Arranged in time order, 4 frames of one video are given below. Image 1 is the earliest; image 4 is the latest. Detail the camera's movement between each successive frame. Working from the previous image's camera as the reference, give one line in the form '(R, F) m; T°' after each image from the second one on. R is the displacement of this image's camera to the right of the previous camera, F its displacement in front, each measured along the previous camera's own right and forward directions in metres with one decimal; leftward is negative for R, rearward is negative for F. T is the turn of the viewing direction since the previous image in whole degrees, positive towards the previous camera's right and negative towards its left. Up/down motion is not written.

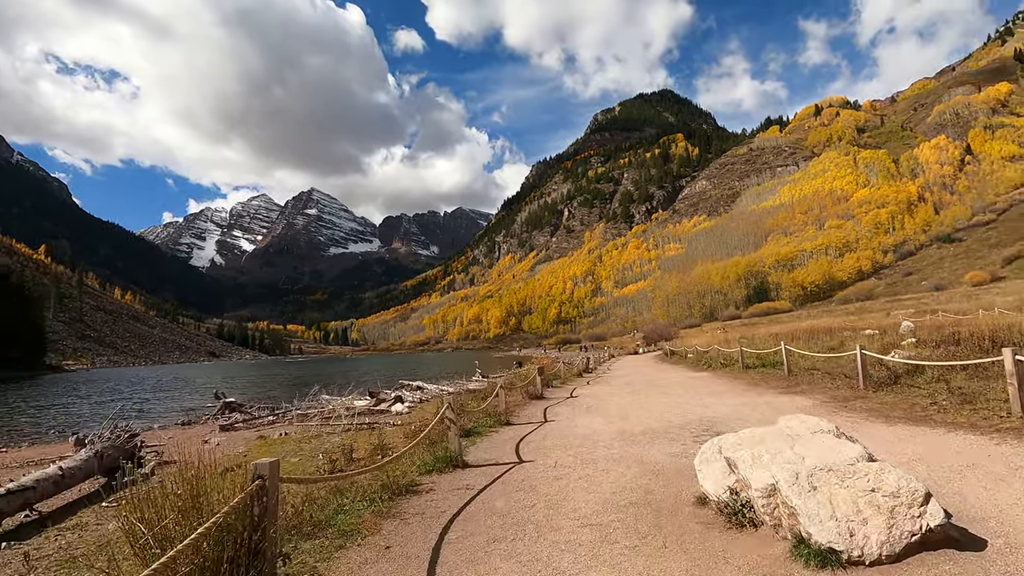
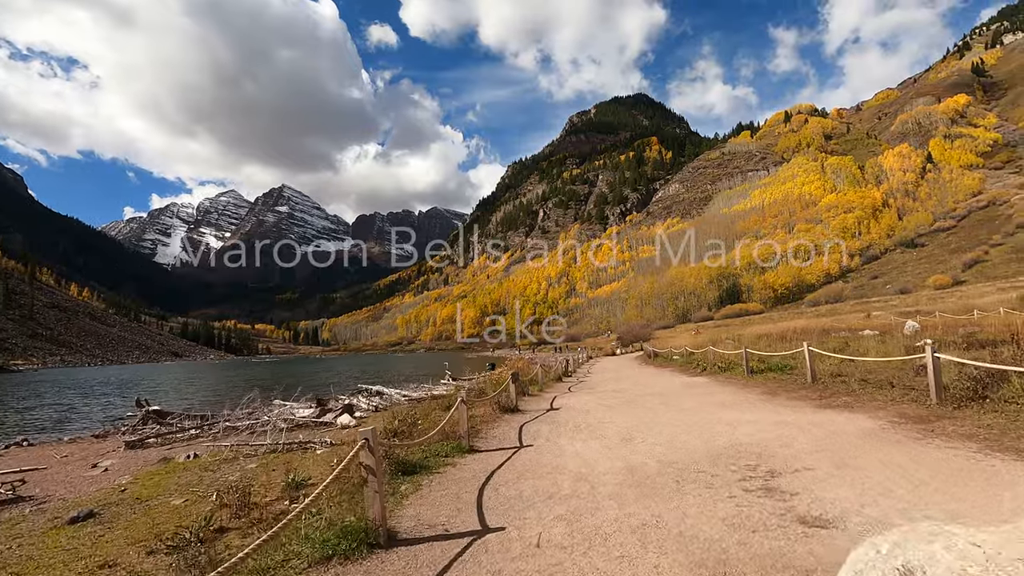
(+0.2, +2.8) m; +3°
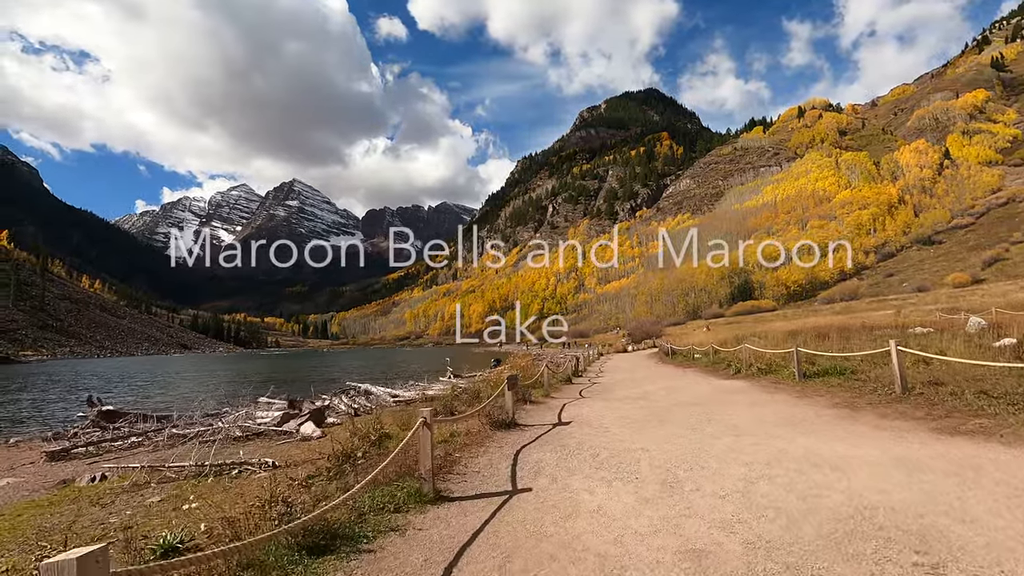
(+0.2, +2.8) m; -1°
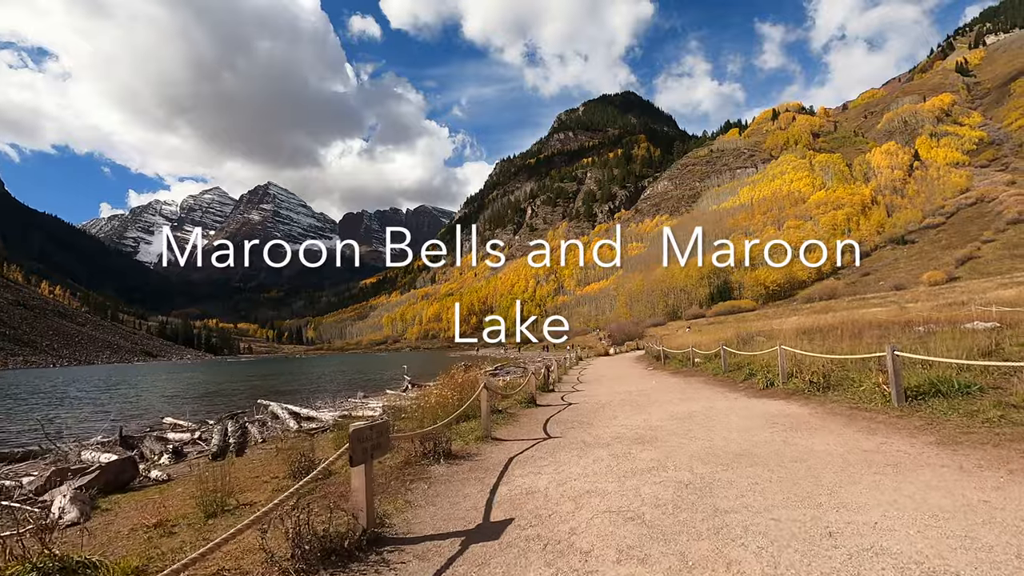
(+1.1, +5.4) m; +2°
